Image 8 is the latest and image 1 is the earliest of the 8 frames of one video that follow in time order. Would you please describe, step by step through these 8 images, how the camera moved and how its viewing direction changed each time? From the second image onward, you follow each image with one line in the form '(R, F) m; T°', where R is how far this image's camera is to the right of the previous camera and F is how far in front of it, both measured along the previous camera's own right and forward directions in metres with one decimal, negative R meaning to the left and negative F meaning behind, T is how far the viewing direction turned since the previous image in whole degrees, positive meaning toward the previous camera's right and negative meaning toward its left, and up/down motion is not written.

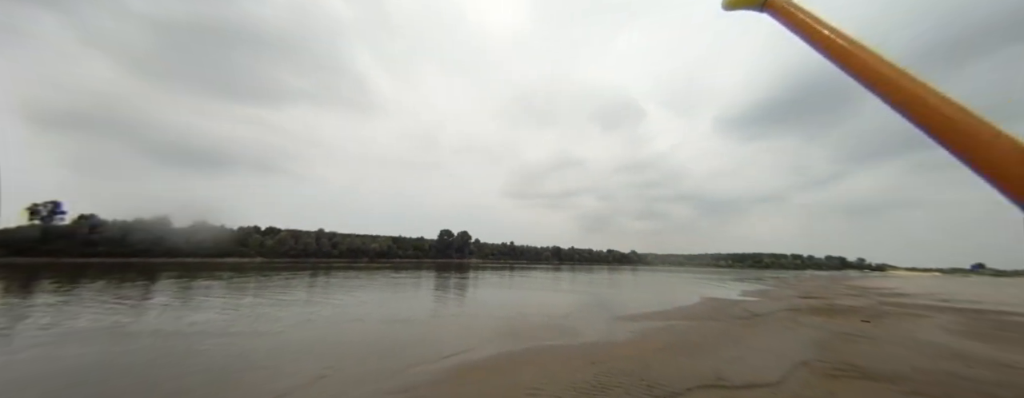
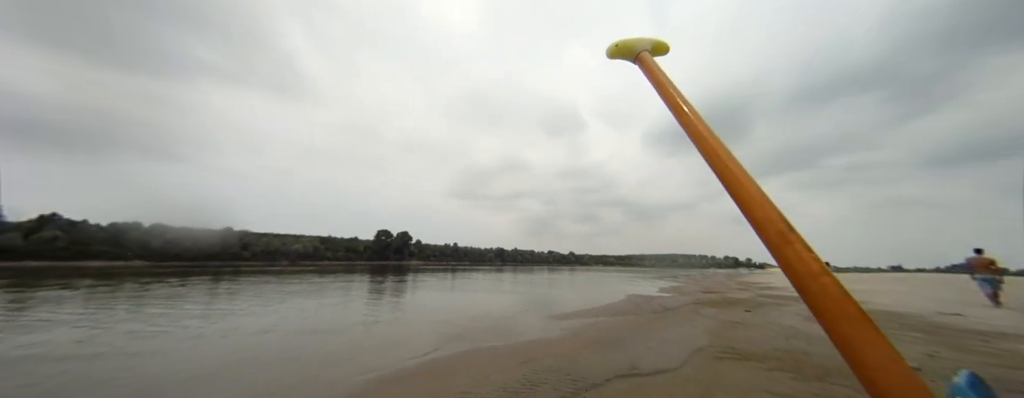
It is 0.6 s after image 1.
(+0.2, -0.1) m; +11°
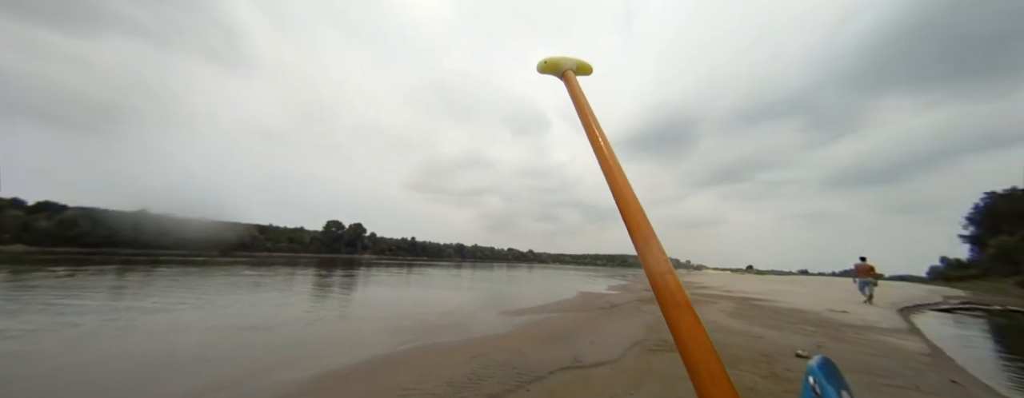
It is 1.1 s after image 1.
(+0.2, -0.1) m; +7°
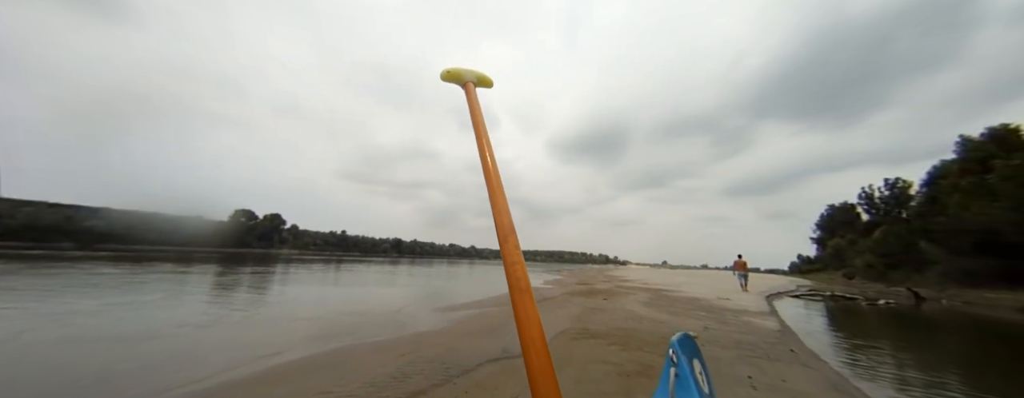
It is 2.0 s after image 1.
(+0.3, -0.2) m; +11°
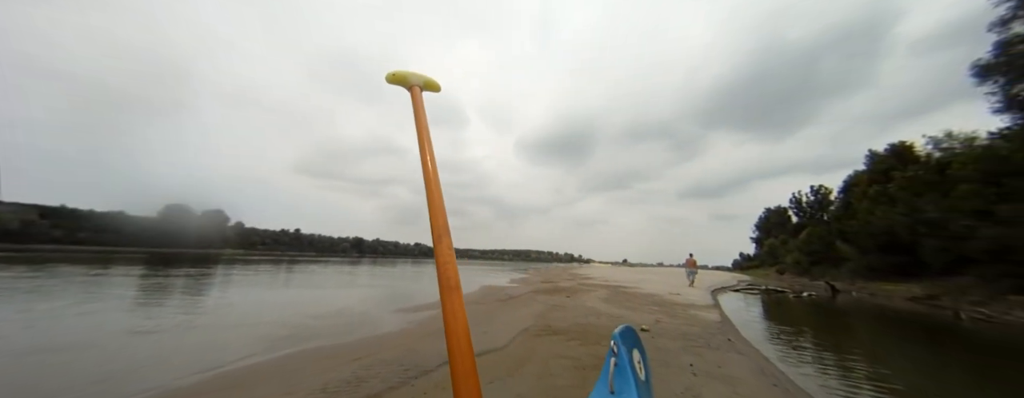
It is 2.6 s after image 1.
(+0.2, -0.1) m; +6°
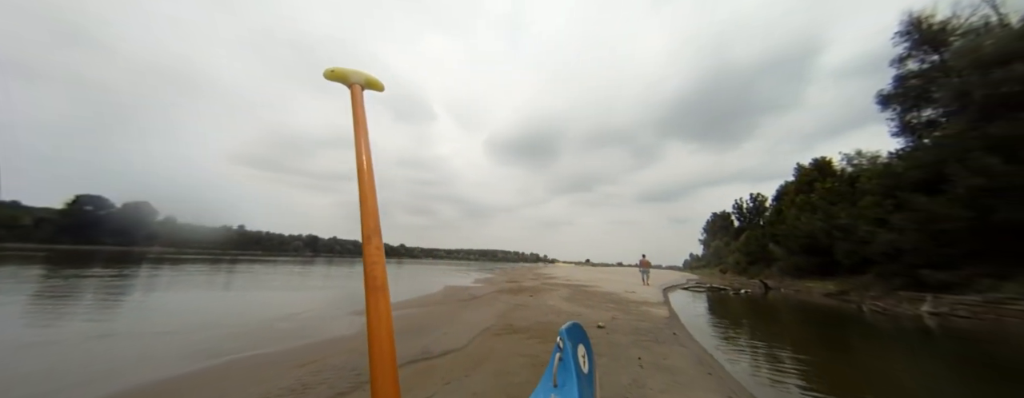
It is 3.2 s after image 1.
(+0.2, -0.1) m; +6°
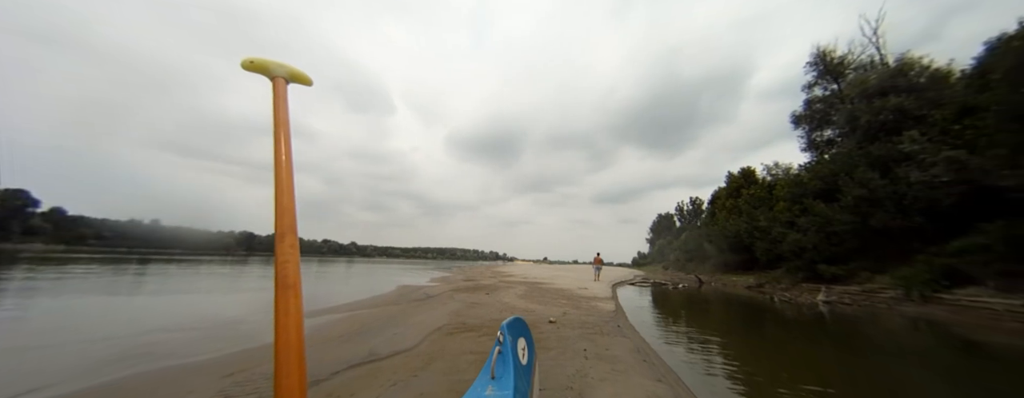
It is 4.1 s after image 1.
(+0.2, -0.1) m; +8°
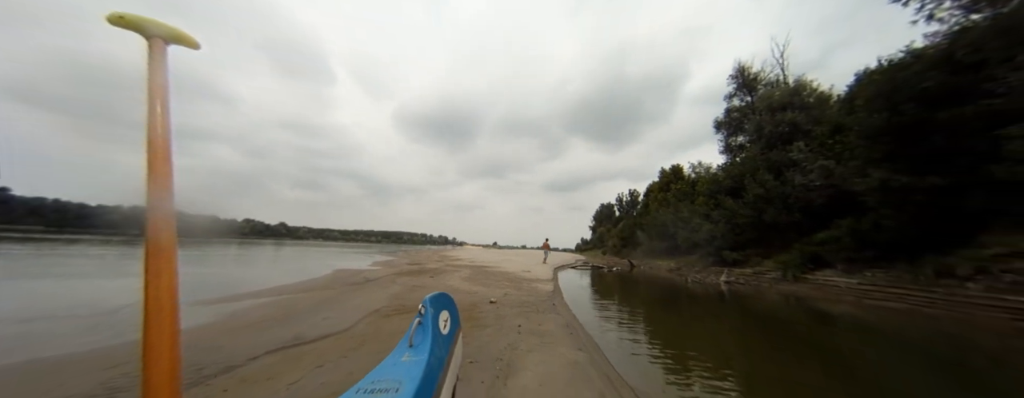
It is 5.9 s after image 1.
(+0.4, -0.3) m; +10°
